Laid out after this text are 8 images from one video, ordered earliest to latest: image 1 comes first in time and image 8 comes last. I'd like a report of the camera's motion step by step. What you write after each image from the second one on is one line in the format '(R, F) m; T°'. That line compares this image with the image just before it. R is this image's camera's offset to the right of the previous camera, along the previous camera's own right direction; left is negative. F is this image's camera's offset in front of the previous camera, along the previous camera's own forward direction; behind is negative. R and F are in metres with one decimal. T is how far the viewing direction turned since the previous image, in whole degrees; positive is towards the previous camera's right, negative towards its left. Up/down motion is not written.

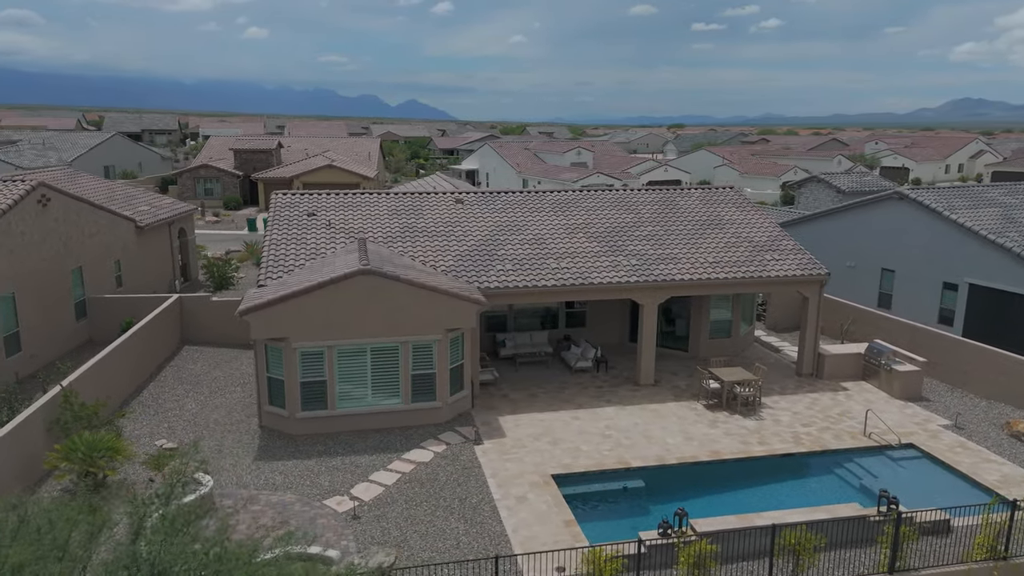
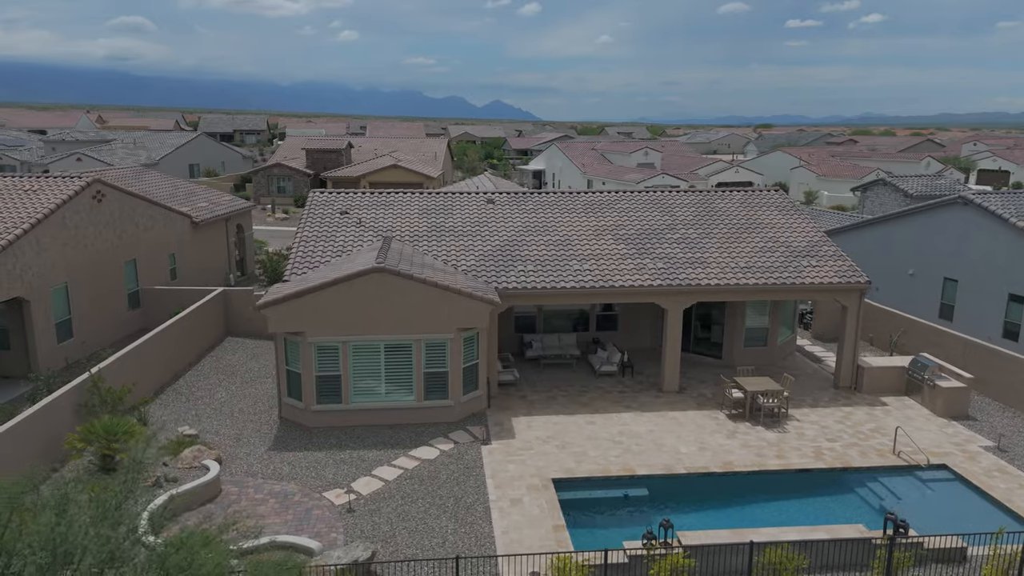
(+1.4, +0.1) m; -6°
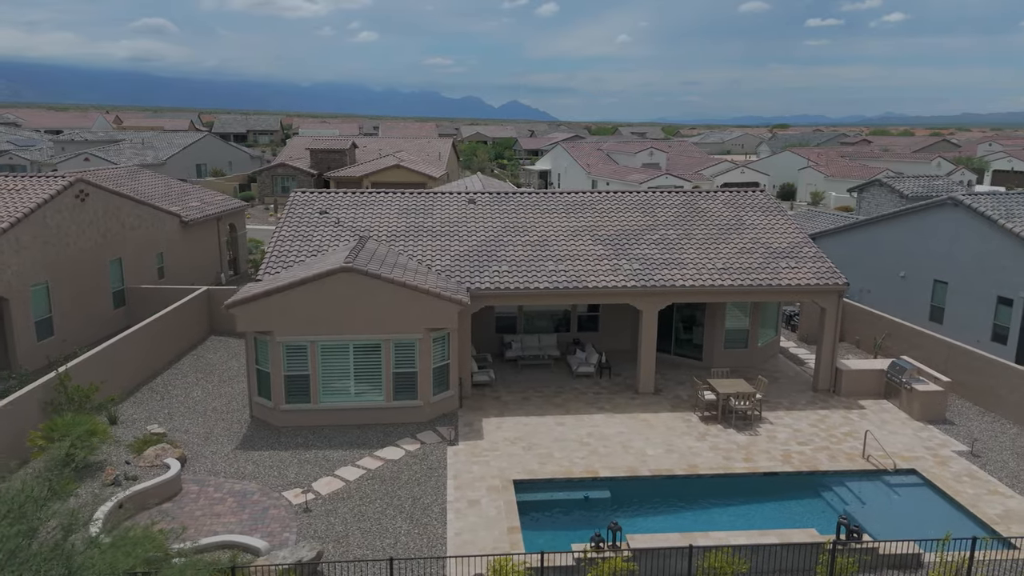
(+1.0, +0.1) m; -1°
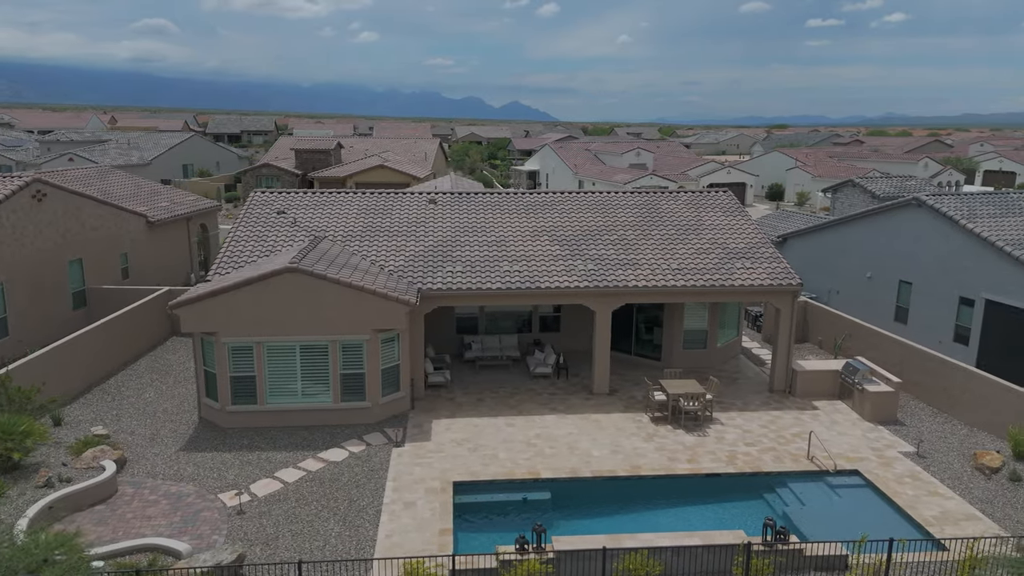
(+1.1, +0.1) m; 0°
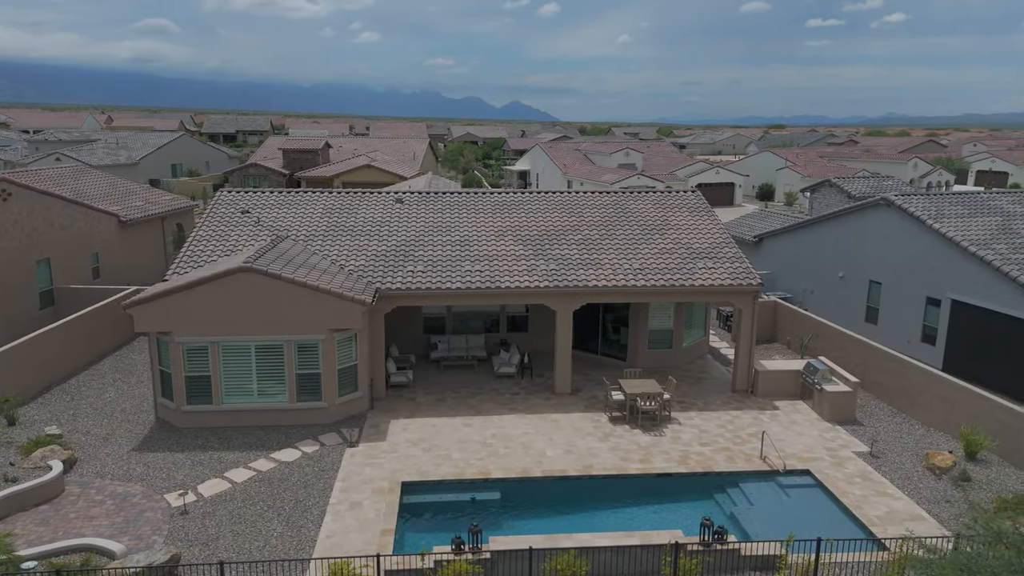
(+0.9, 0.0) m; 0°
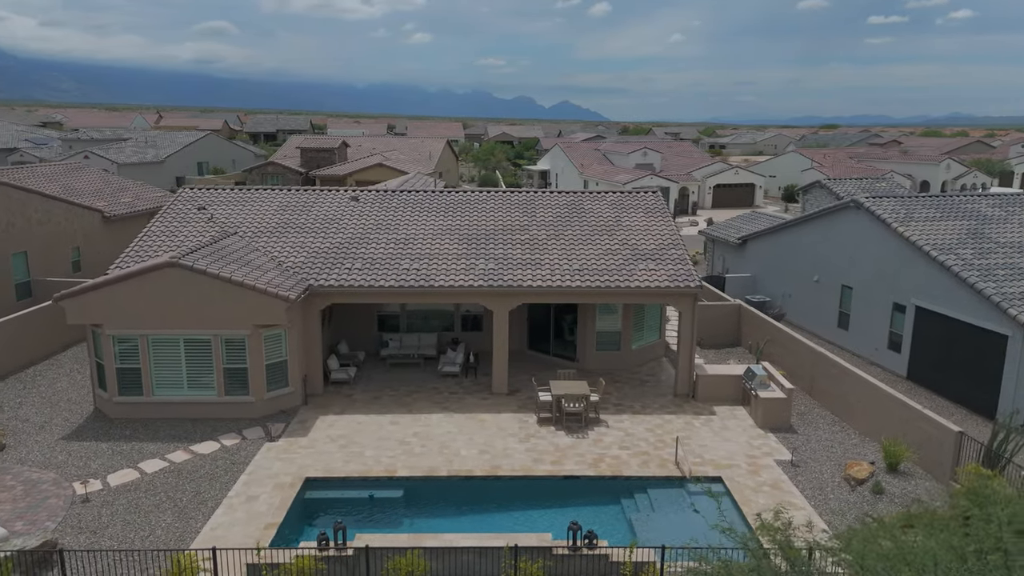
(+2.6, +0.1) m; -3°
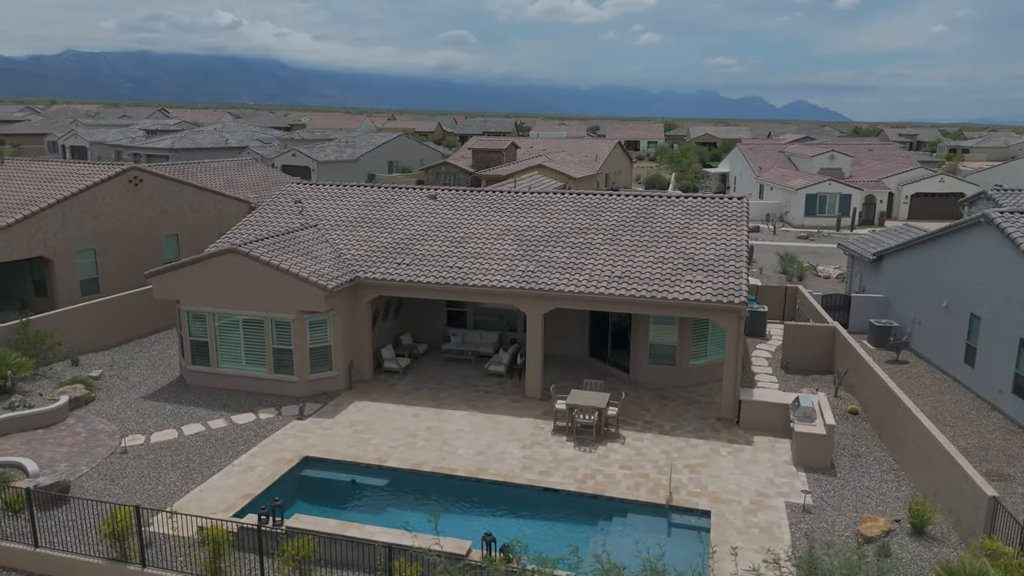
(+4.0, +0.8) m; -16°
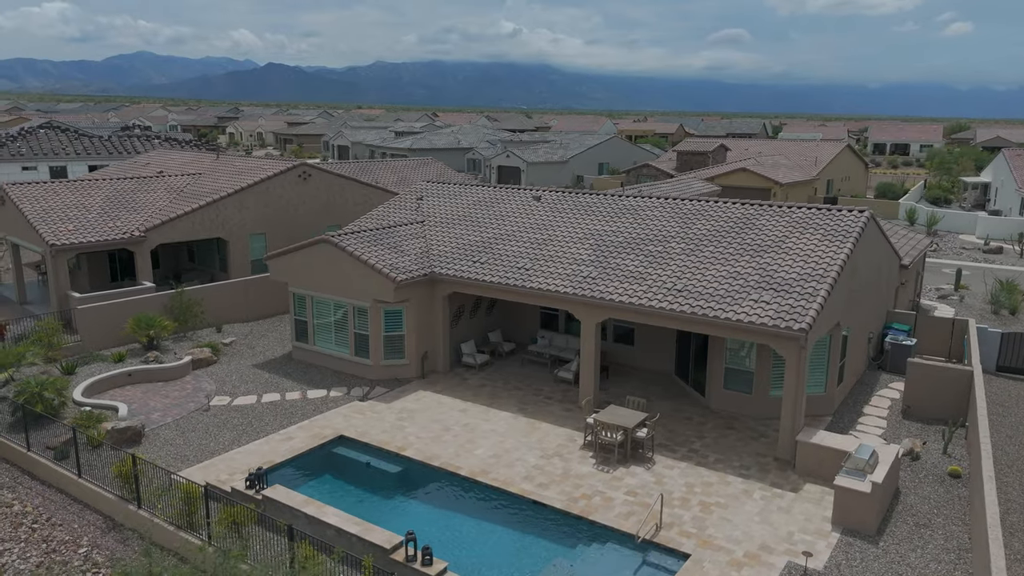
(+4.3, +0.9) m; -19°
